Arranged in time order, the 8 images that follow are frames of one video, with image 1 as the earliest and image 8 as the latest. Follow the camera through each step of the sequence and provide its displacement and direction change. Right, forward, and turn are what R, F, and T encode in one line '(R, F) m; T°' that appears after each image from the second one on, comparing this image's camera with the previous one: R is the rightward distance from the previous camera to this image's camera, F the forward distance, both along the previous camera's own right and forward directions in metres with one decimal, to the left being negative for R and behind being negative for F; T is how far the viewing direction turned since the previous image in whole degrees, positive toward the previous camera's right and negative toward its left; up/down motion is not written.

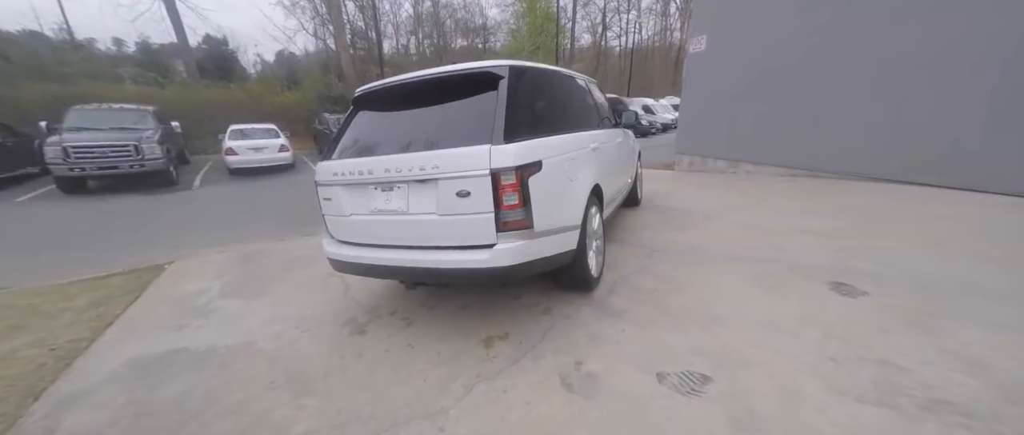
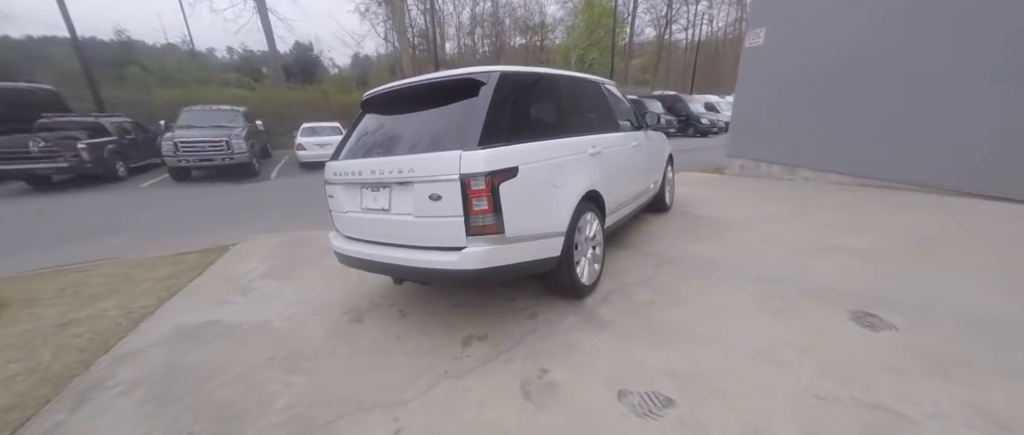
(+0.6, 0.0) m; -10°
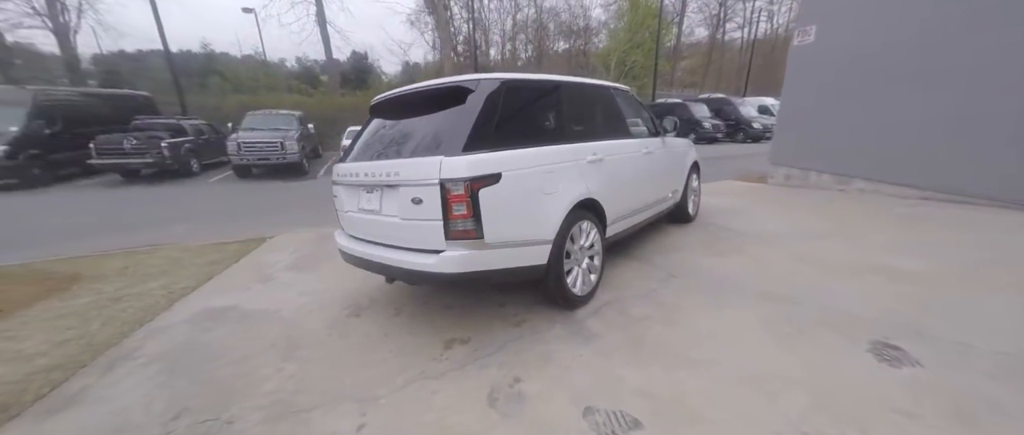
(+0.5, 0.0) m; -7°
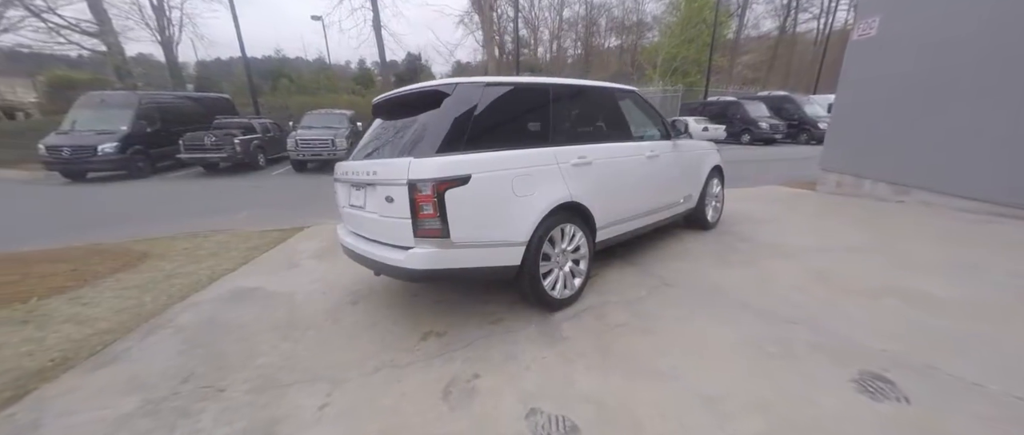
(+0.6, 0.0) m; -8°
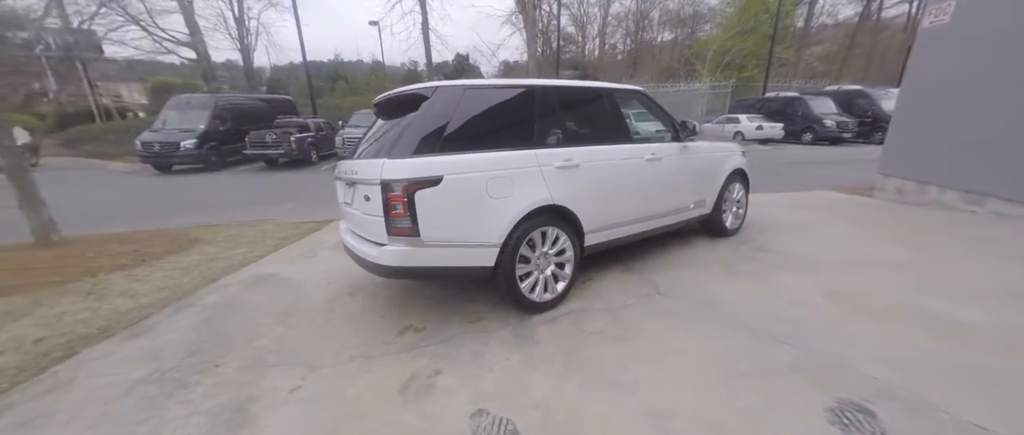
(+0.6, 0.0) m; -8°
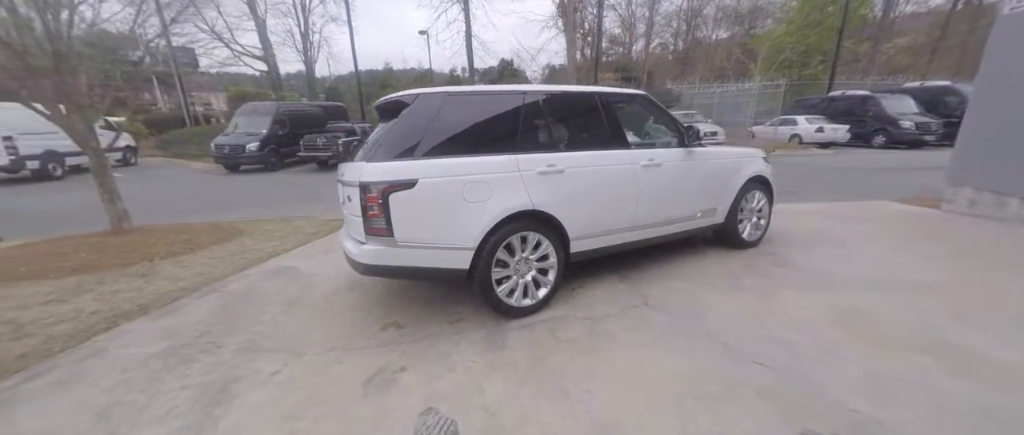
(+0.6, +0.1) m; -8°
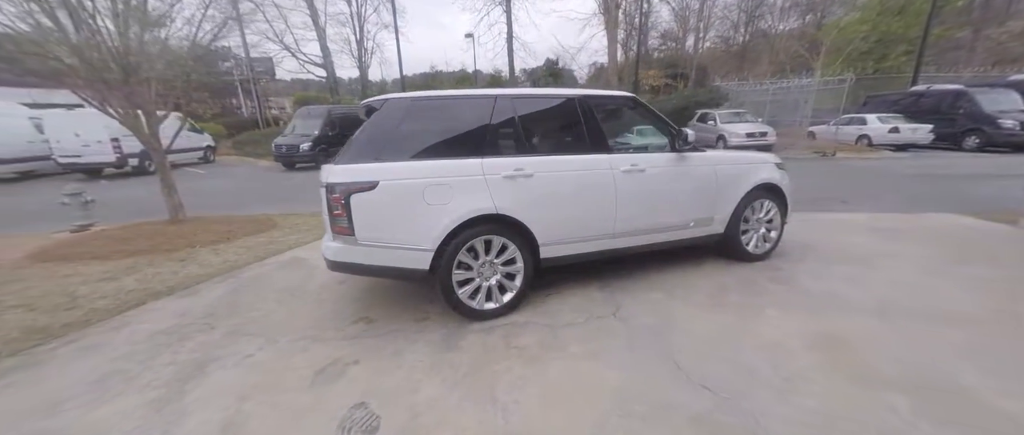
(+0.7, +0.1) m; -8°
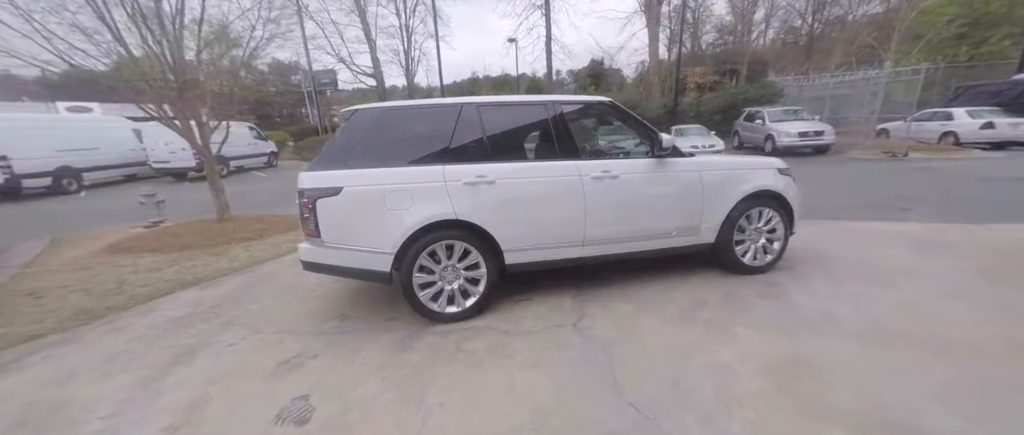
(+0.7, +0.1) m; -8°
